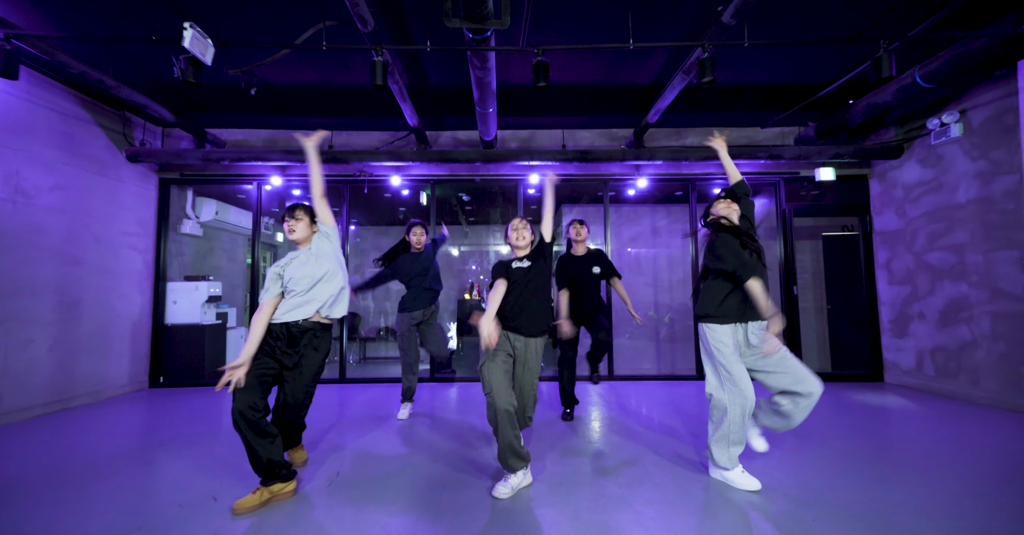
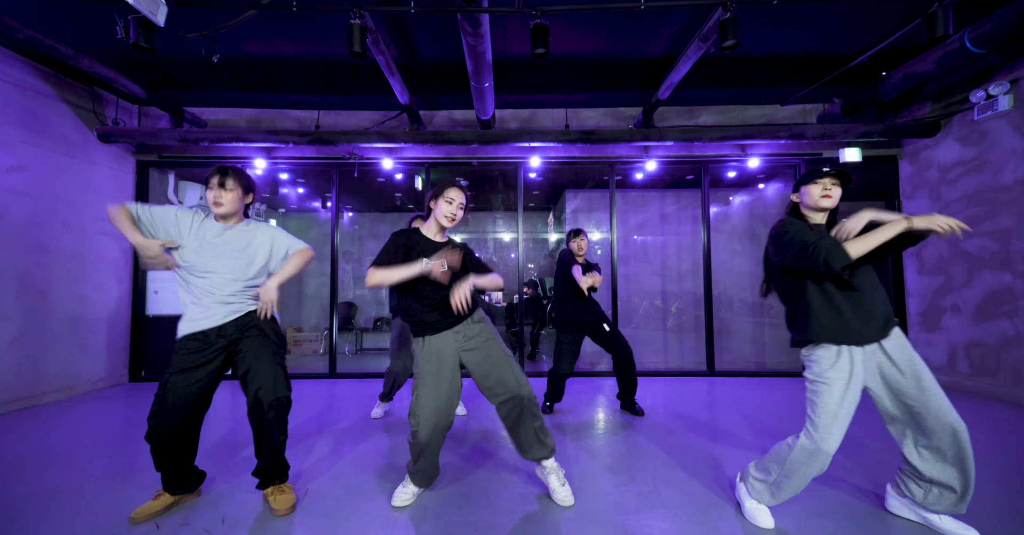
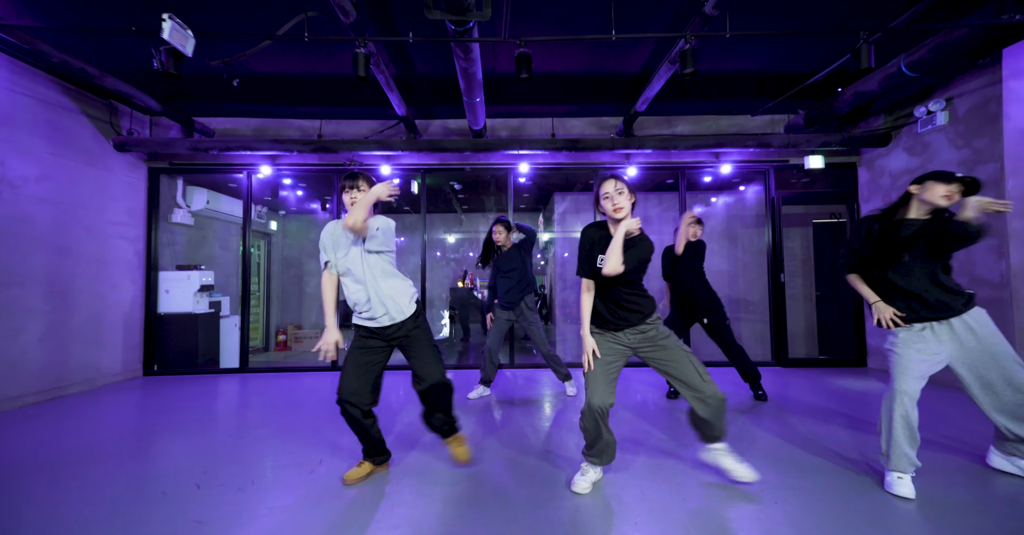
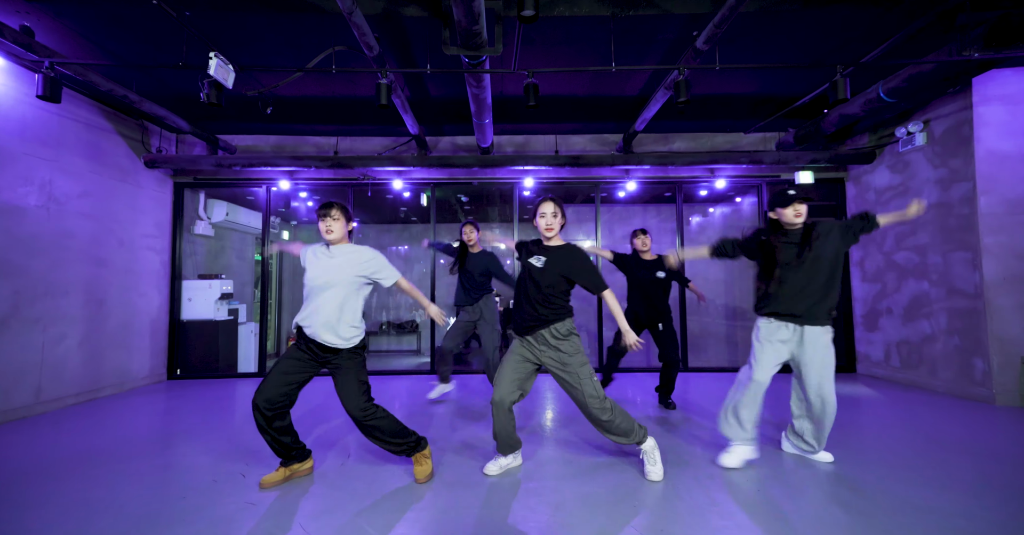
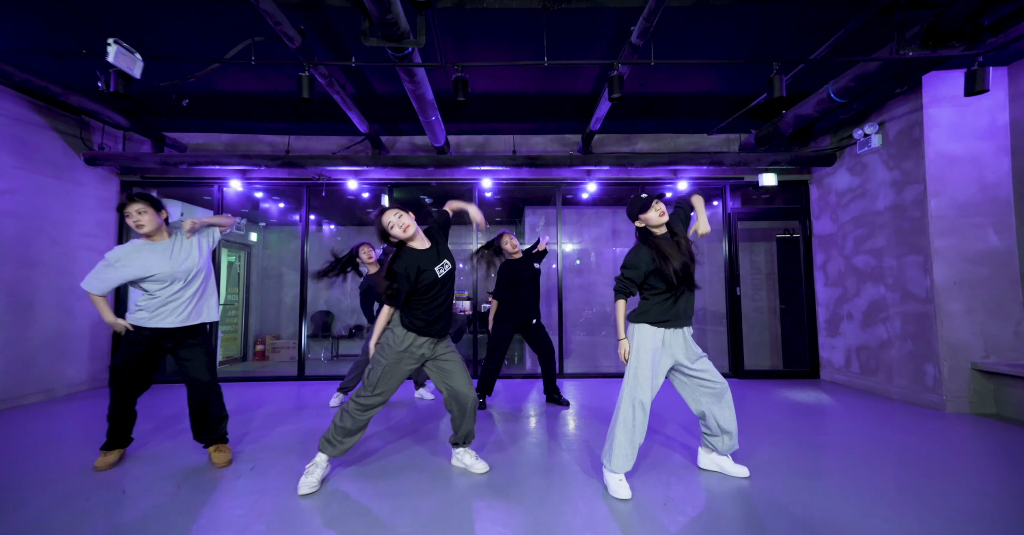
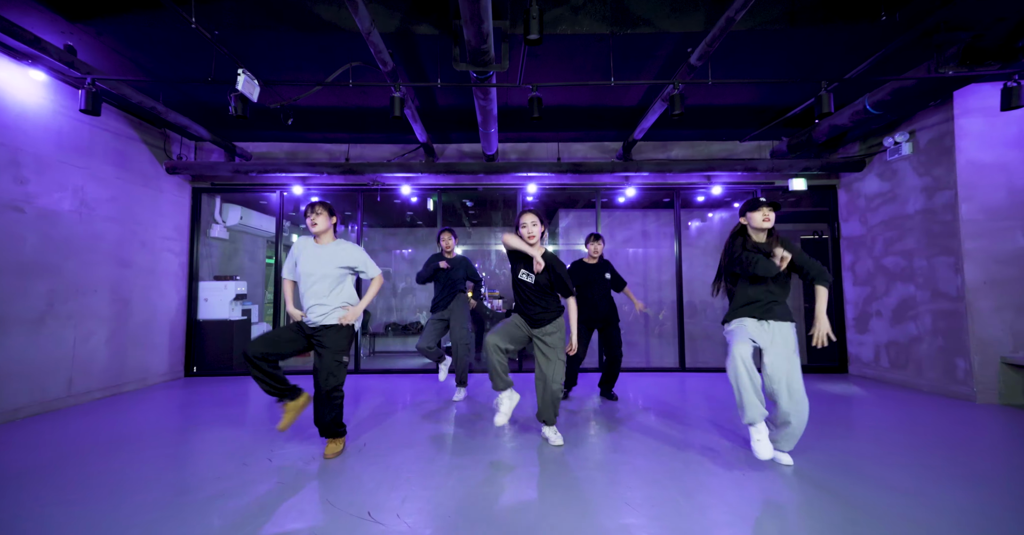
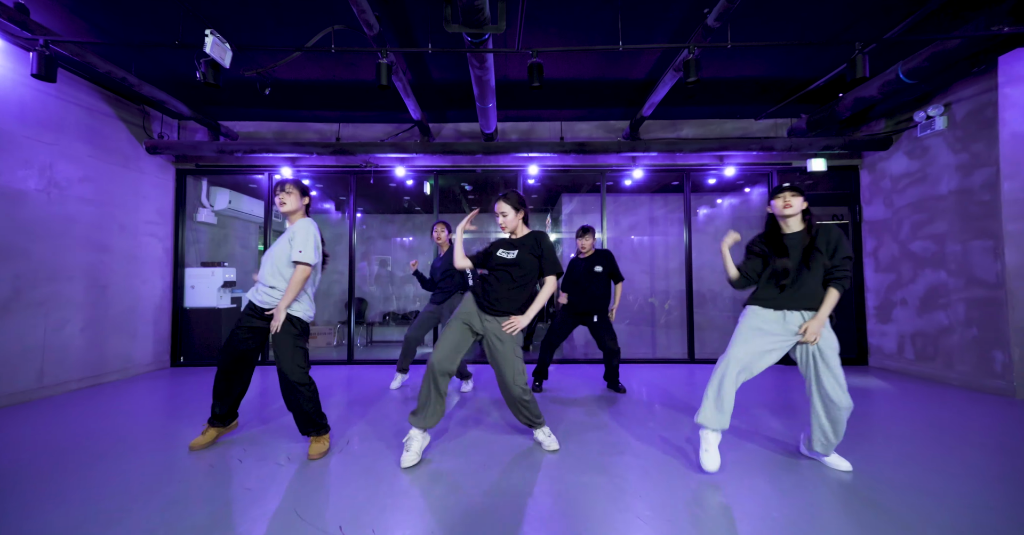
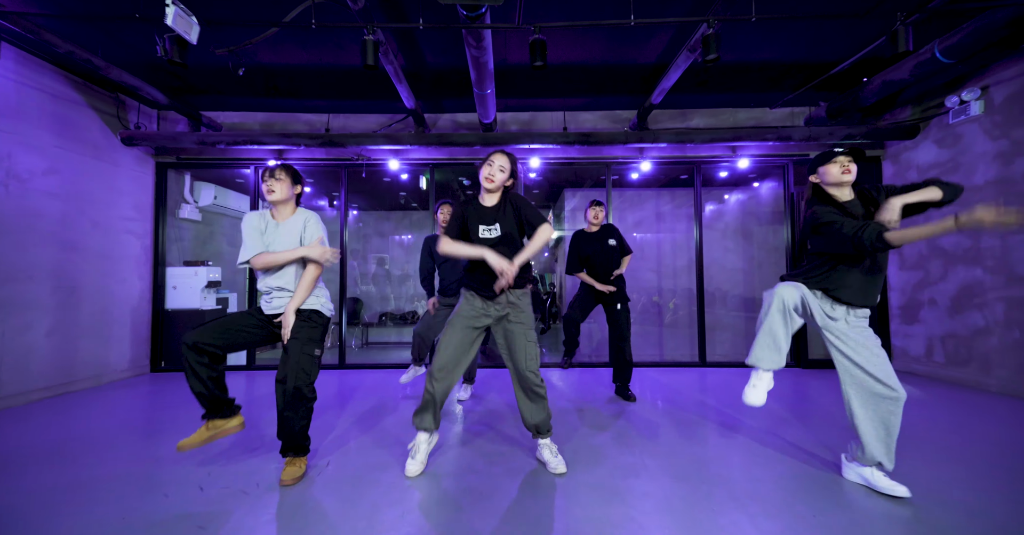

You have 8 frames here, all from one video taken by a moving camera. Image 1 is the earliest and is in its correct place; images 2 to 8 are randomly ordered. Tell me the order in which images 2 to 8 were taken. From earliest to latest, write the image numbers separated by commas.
4, 3, 5, 7, 8, 2, 6
